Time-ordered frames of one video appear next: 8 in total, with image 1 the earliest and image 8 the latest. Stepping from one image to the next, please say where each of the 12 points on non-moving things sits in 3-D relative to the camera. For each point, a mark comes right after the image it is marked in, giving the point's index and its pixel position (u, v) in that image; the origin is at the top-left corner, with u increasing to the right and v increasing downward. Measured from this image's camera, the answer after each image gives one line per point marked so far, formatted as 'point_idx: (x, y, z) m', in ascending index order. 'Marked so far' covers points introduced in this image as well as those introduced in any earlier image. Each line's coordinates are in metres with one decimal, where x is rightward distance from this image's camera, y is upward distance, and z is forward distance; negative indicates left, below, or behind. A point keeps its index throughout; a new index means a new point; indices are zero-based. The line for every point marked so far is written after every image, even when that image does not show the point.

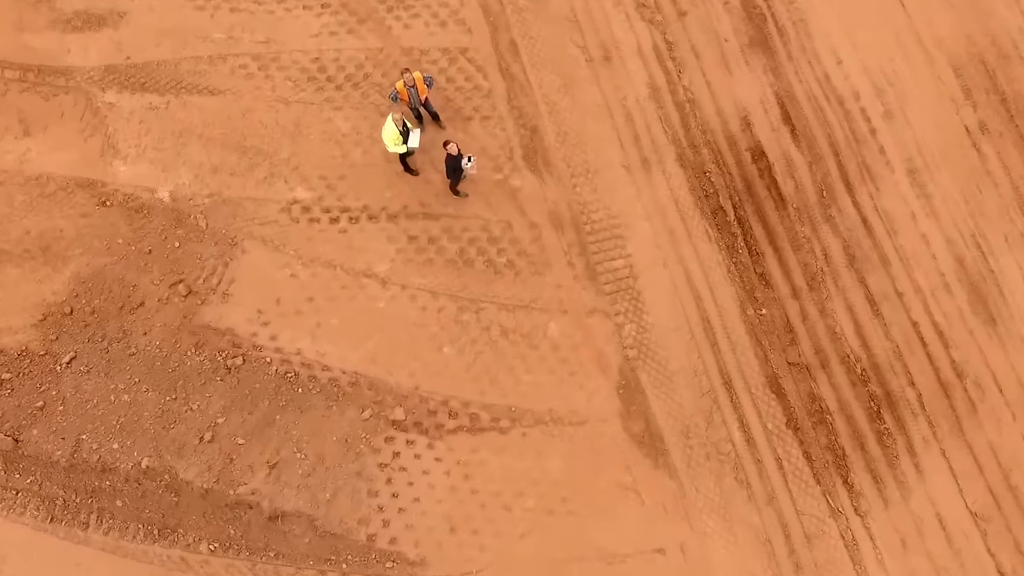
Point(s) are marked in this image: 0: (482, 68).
0: (-0.4, +3.0, +8.2) m
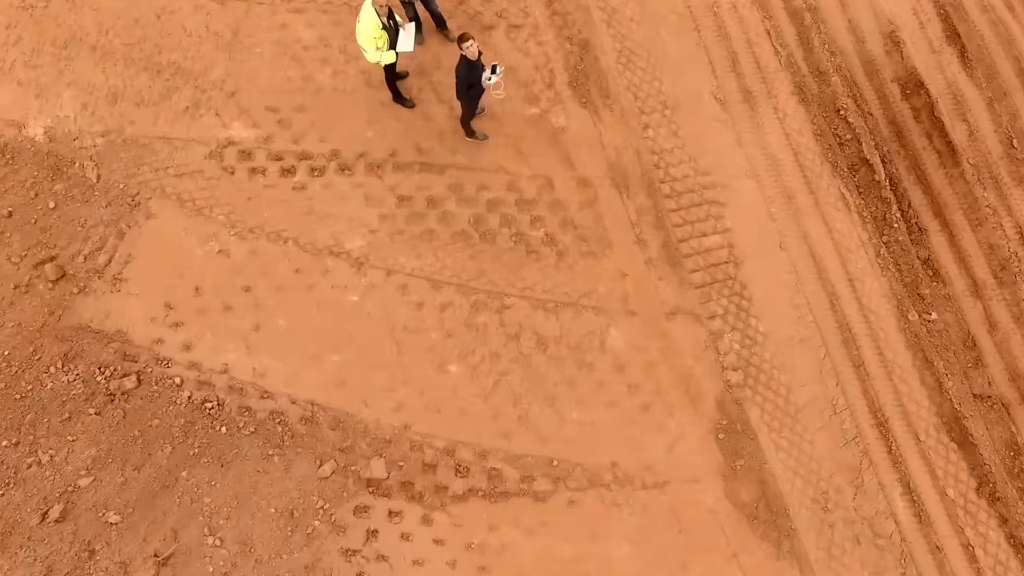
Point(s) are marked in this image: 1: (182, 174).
0: (0.0, +3.1, +5.7) m
1: (-2.8, +0.9, +5.1) m
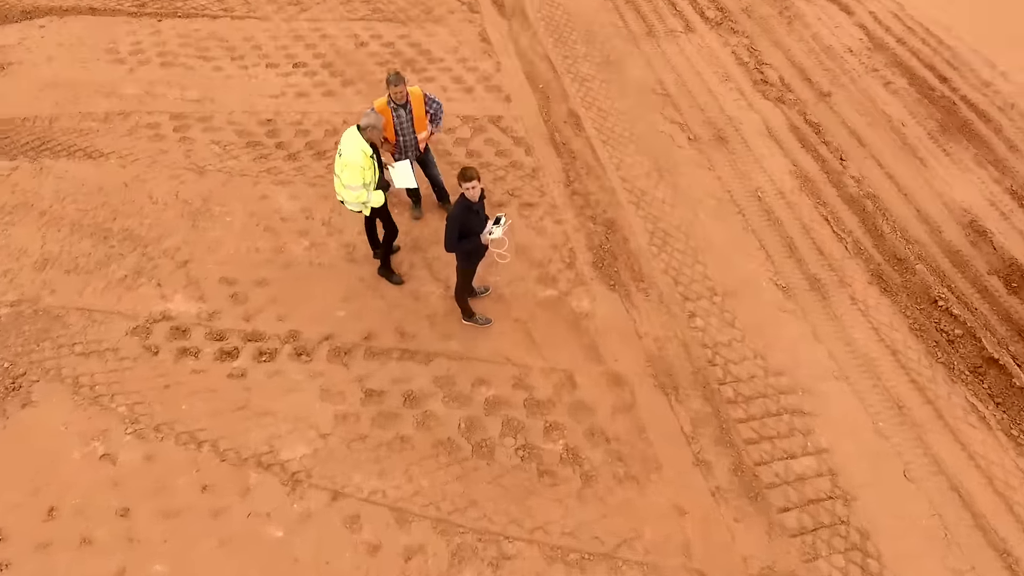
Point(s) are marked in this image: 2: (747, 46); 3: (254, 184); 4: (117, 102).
0: (+0.1, +1.3, +5.3) m
1: (-2.7, -0.4, +3.9) m
2: (+2.4, +2.5, +6.3) m
3: (-2.1, +0.8, +4.9) m
4: (-3.5, +1.7, +5.5) m
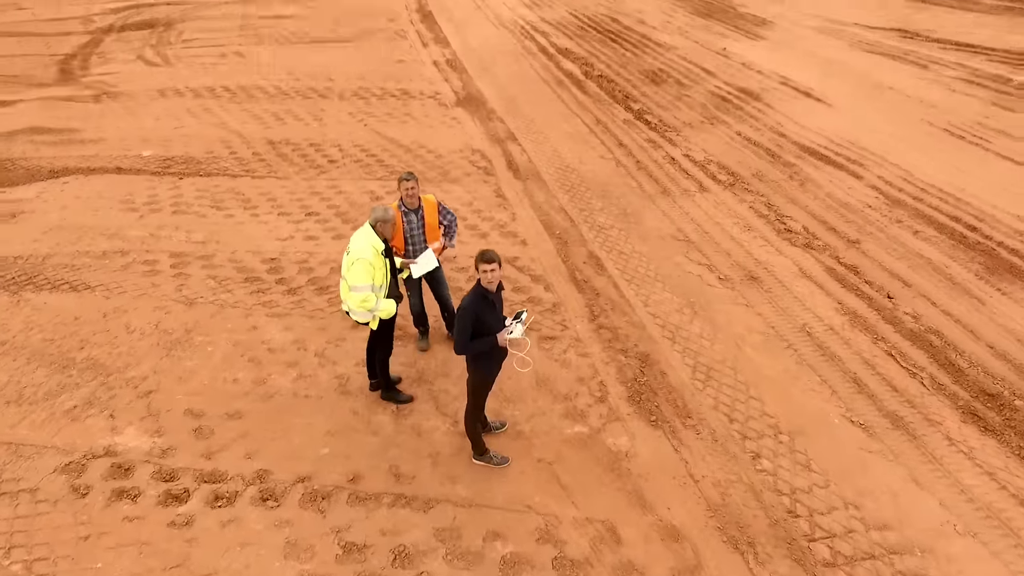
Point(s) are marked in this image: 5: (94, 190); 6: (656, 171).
0: (+0.2, +0.1, +4.9) m
1: (-2.6, -1.0, +3.1) m
2: (+2.6, +0.9, +6.3) m
3: (-1.9, -0.2, +4.4) m
4: (-3.4, +0.4, +5.3) m
5: (-4.1, +1.0, +6.0) m
6: (+1.6, +1.3, +6.9) m
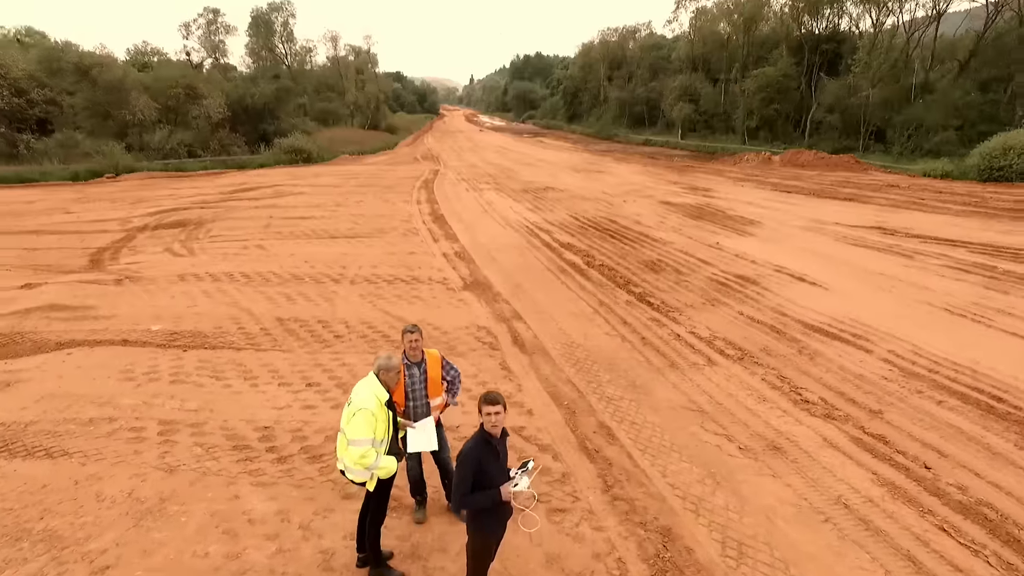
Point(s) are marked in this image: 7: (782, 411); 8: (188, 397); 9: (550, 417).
0: (+0.3, -1.2, +4.6) m
1: (-2.6, -1.7, +2.6) m
2: (+2.6, -0.9, +6.1) m
3: (-1.9, -1.3, +4.1) m
4: (-3.3, -1.0, +5.1) m
5: (-4.0, -0.7, +6.0) m
6: (+1.7, -0.6, +6.8) m
7: (+2.4, -1.1, +5.4) m
8: (-2.8, -0.9, +5.3) m
9: (+0.3, -1.1, +5.1) m
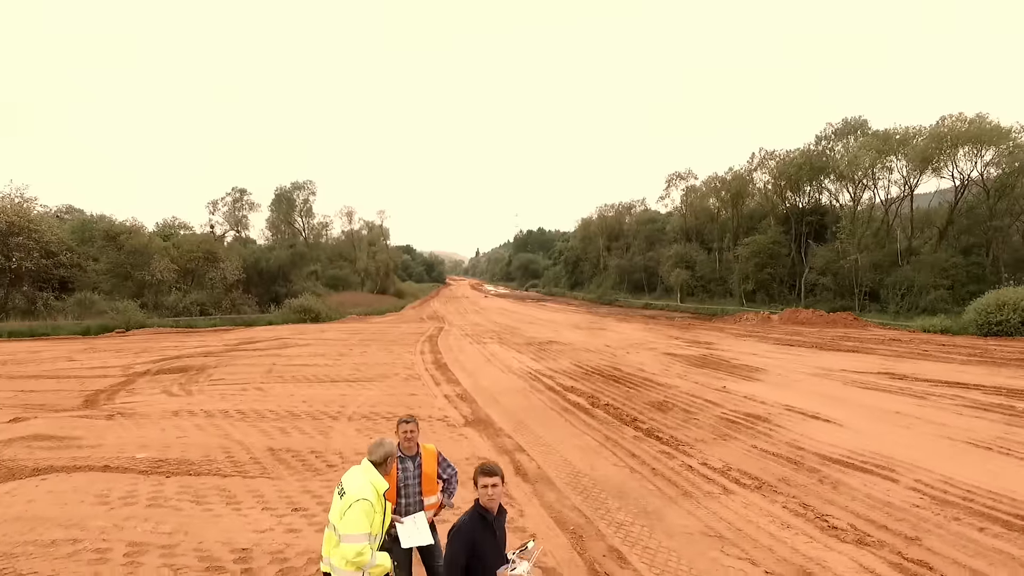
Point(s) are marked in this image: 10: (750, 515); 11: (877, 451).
0: (+0.3, -1.9, +4.2) m
1: (-2.6, -1.8, +2.1) m
2: (+2.6, -2.0, +5.7) m
3: (-1.9, -1.9, +3.6) m
4: (-3.3, -1.9, +4.7) m
5: (-4.0, -1.8, +5.6) m
6: (+1.7, -2.0, +6.4) m
7: (+2.4, -2.0, +4.9) m
8: (-2.8, -1.9, +4.9) m
9: (+0.3, -1.9, +4.7) m
10: (+2.1, -2.0, +5.4) m
11: (+4.4, -2.0, +7.4) m
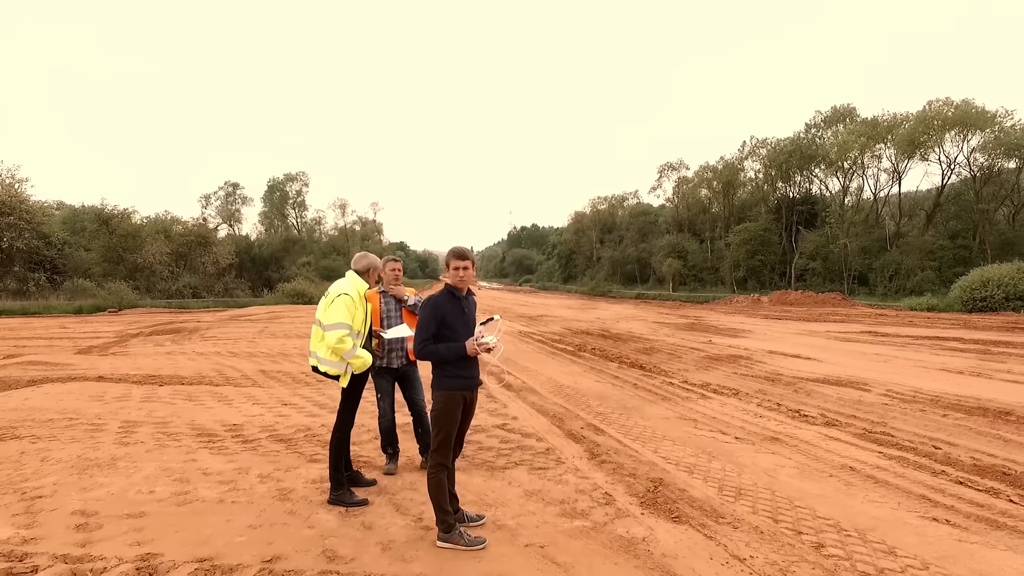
0: (+0.2, -1.1, +4.3) m
1: (-2.7, -1.0, +2.2) m
2: (+2.5, -1.1, +5.9) m
3: (-2.0, -1.0, +3.8) m
4: (-3.5, -1.0, +4.8) m
5: (-4.2, -1.0, +5.8) m
6: (+1.5, -1.1, +6.6) m
7: (+2.2, -1.1, +5.1) m
8: (-2.9, -1.0, +5.1) m
9: (+0.2, -1.1, +4.8) m
10: (+1.9, -1.1, +5.6) m
11: (+4.2, -1.1, +7.6) m
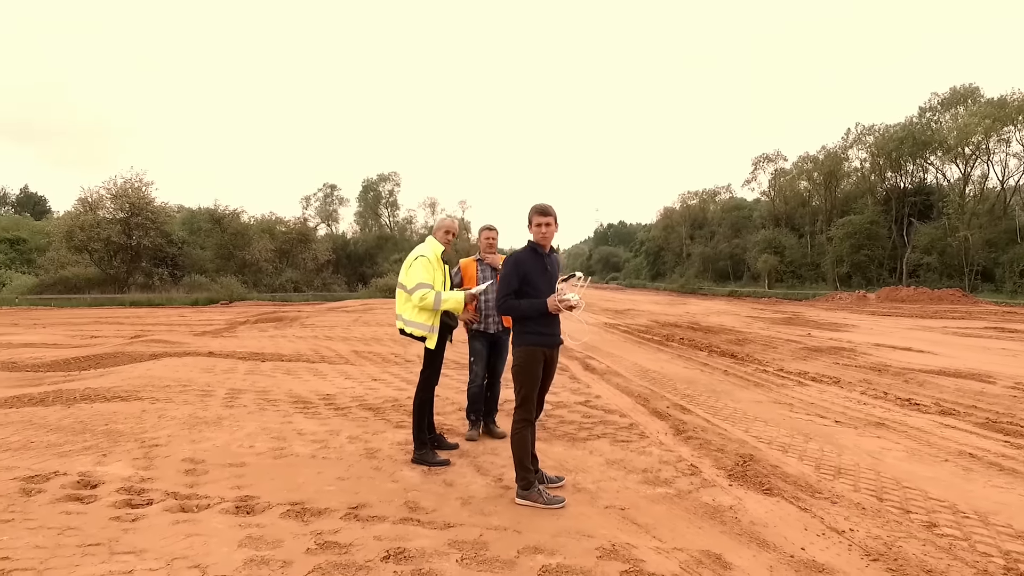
0: (+0.7, -0.9, +4.3) m
1: (-2.4, -0.8, +2.6) m
2: (+3.2, -0.9, +5.5) m
3: (-1.5, -0.8, +4.0) m
4: (-2.8, -0.8, +5.2) m
5: (-3.4, -0.8, +6.3) m
6: (+2.4, -0.9, +6.3) m
7: (+2.9, -0.9, +4.7) m
8: (-2.2, -0.8, +5.4) m
9: (+0.8, -0.9, +4.7) m
10: (+2.7, -0.9, +5.3) m
11: (+5.2, -0.9, +6.9) m
